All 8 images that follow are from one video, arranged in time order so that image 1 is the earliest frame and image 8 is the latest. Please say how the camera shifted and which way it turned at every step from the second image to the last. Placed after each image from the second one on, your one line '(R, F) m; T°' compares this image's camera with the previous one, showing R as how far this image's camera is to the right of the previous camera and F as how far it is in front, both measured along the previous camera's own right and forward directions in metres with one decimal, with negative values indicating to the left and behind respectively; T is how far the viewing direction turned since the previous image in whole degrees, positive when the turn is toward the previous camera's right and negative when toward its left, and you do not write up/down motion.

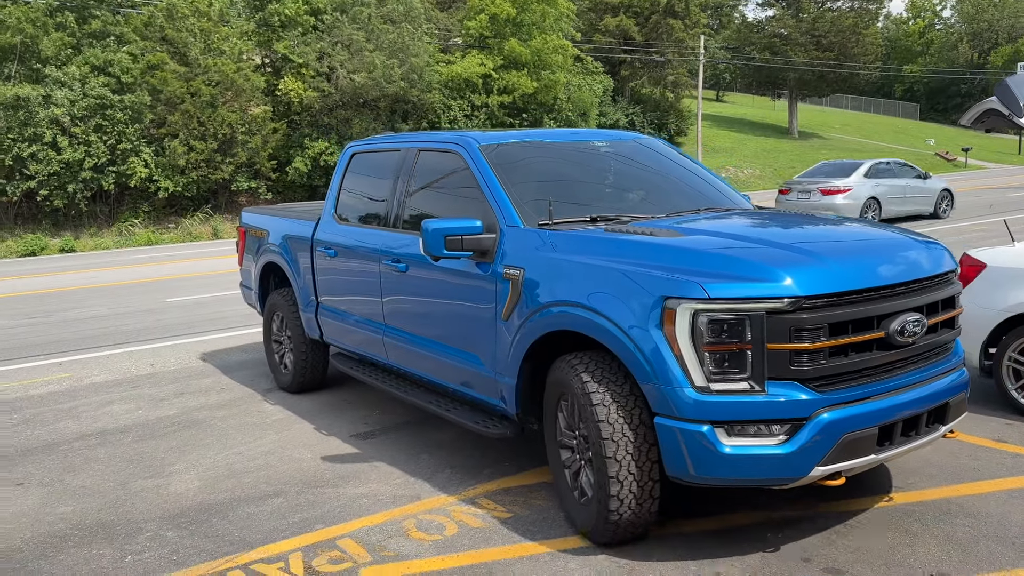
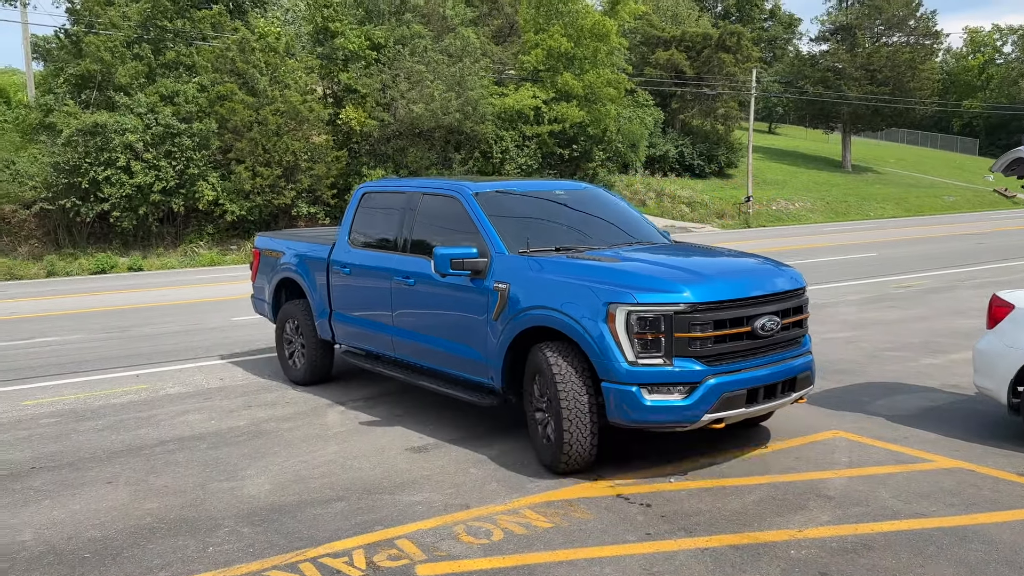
(0.0, -0.4) m; -3°
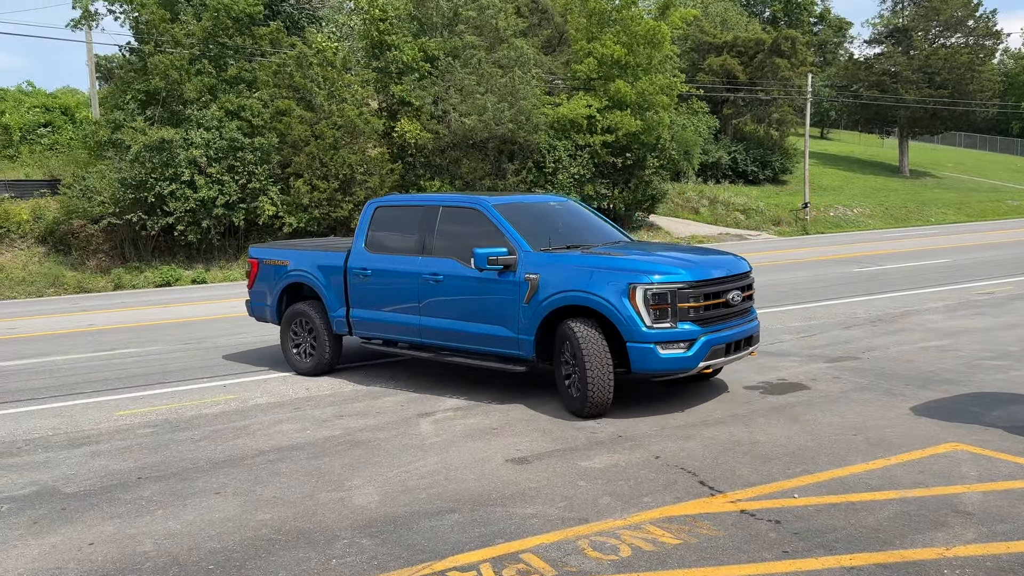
(-0.4, +0.1) m; -3°
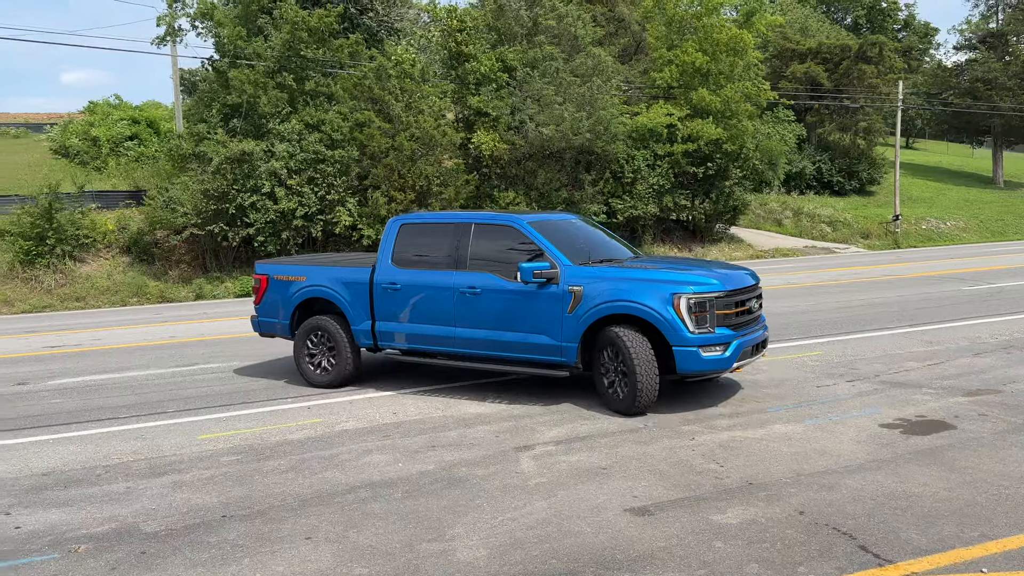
(-0.3, +0.5) m; -5°
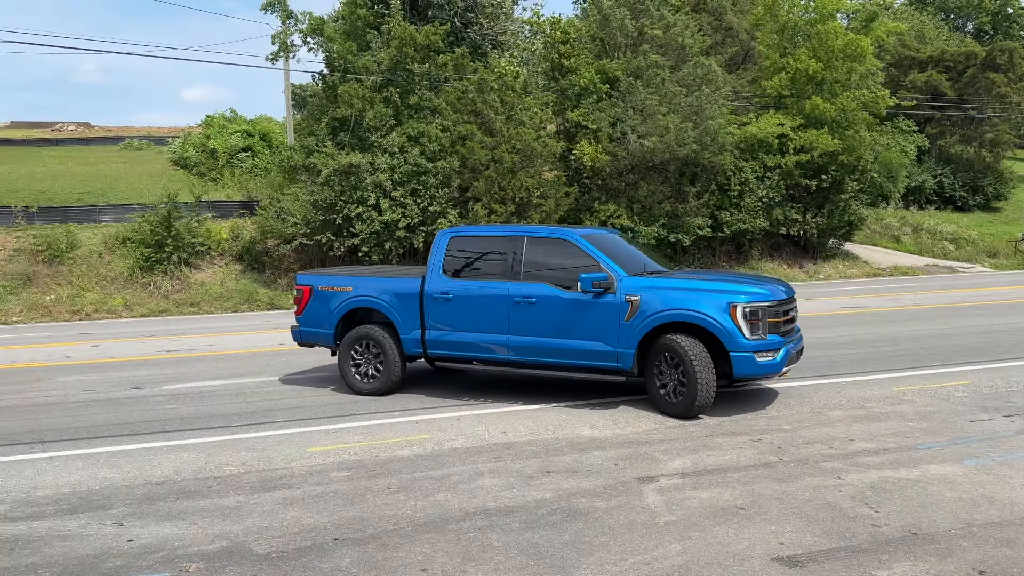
(-0.2, +0.3) m; -7°
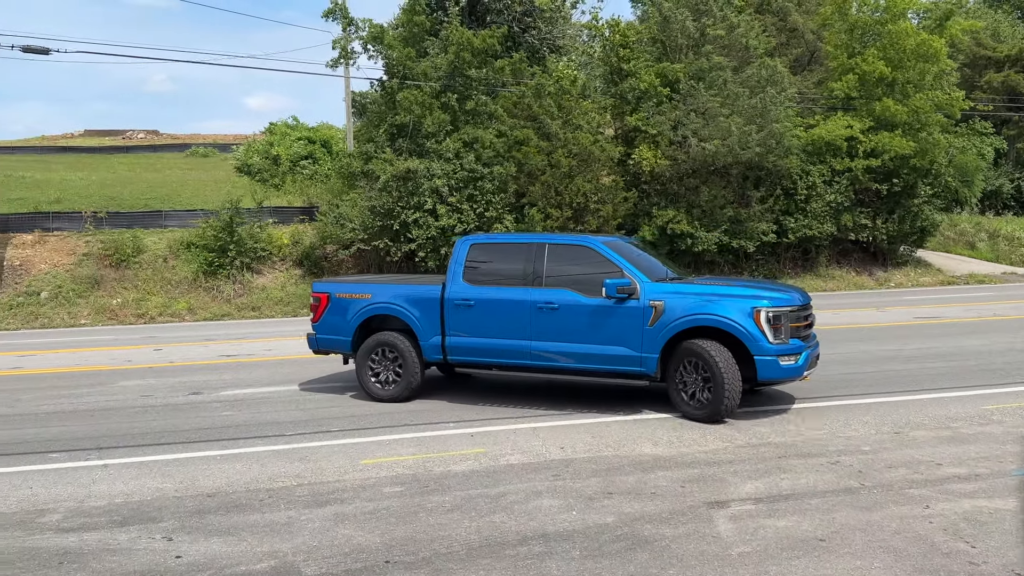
(0.0, +0.3) m; -4°
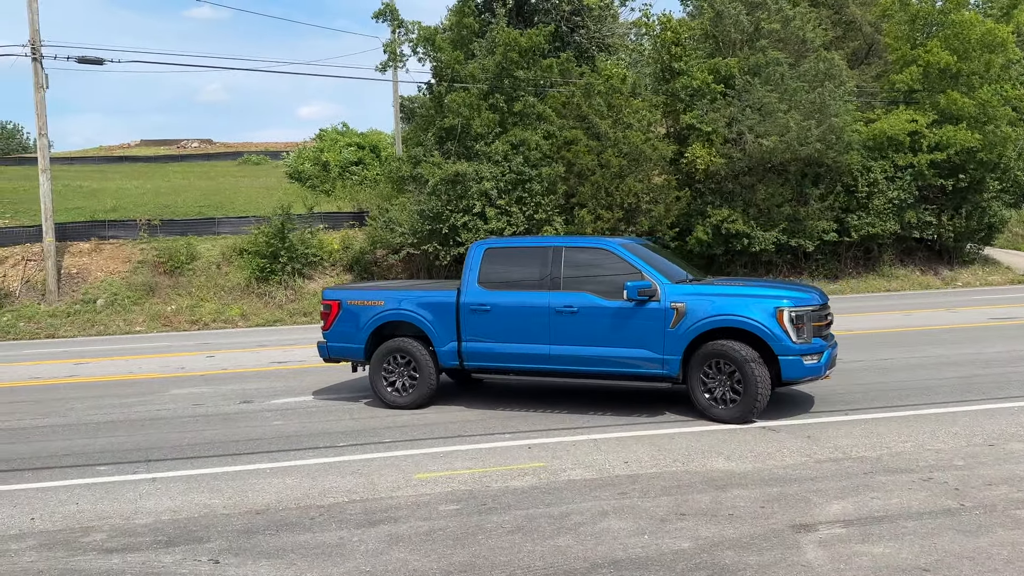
(-0.1, +0.4) m; -3°
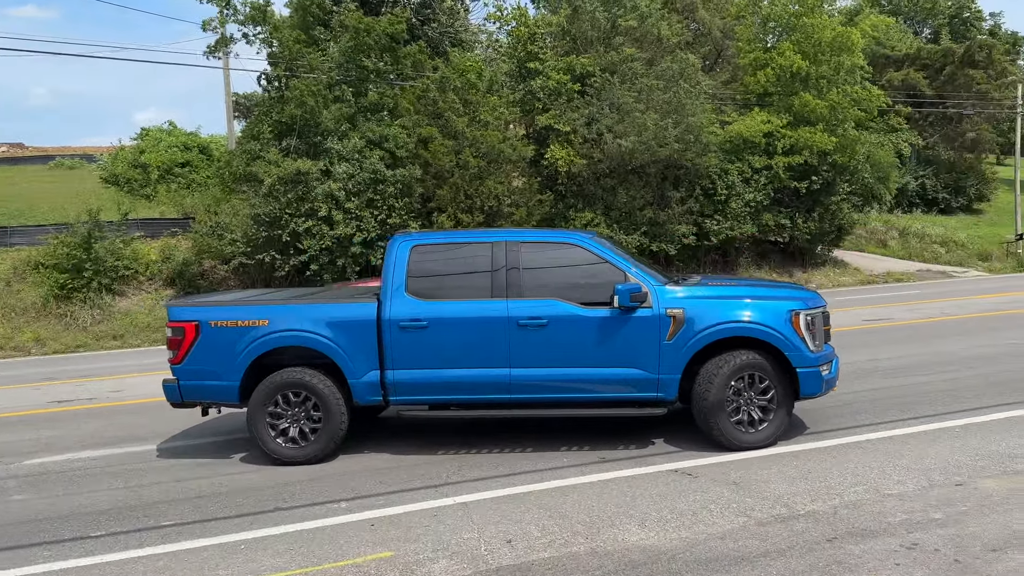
(+0.1, +1.8) m; +10°
